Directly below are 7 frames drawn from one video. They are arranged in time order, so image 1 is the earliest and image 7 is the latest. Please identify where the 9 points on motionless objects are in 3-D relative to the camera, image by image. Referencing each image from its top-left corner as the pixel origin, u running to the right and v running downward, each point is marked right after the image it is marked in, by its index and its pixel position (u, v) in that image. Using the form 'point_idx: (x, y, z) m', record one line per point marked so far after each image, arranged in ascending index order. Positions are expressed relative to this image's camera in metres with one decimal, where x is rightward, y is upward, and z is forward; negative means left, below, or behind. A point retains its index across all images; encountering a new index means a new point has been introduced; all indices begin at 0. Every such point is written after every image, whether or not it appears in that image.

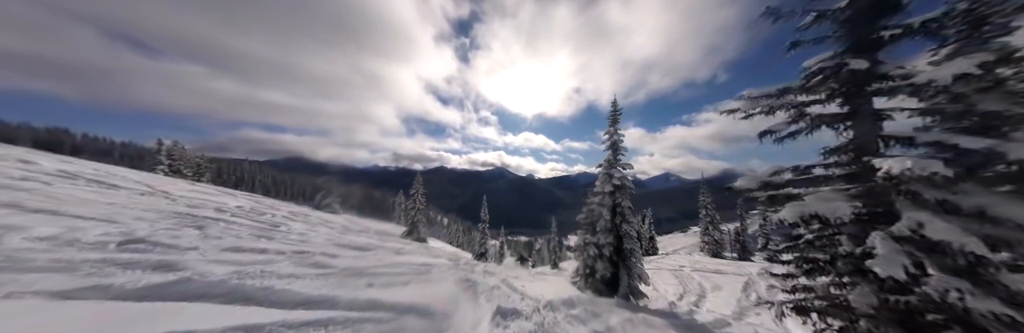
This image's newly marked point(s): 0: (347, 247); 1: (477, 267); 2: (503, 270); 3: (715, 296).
0: (-12.7, -6.1, +16.5) m
1: (-2.9, -7.8, +16.8) m
2: (-0.8, -9.2, +19.3) m
3: (+18.5, -11.9, +19.9) m
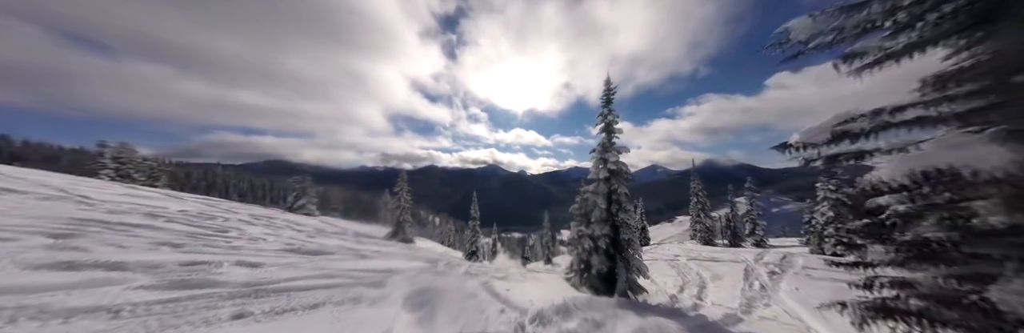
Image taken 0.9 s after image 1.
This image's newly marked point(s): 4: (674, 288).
0: (-13.6, -5.4, +13.8) m
1: (-3.8, -6.8, +14.6) m
2: (-1.8, -8.2, +17.2) m
3: (+17.5, -10.3, +18.6) m
4: (+14.6, -10.9, +19.6) m
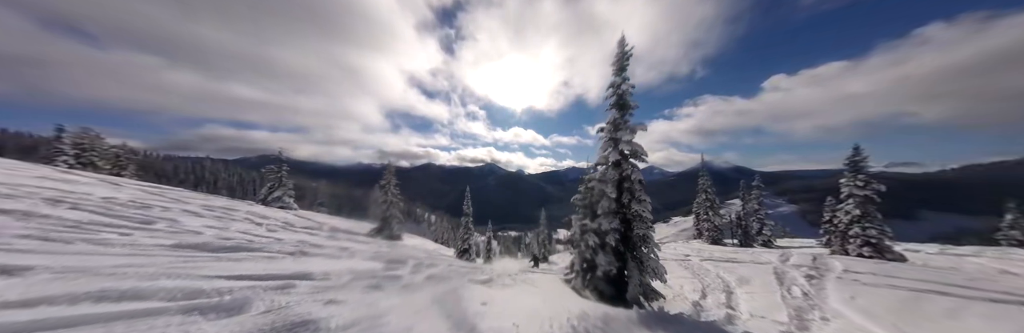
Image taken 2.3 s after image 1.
0: (-14.4, -3.9, +10.4) m
1: (-4.6, -5.4, +11.3) m
2: (-2.6, -6.8, +13.8) m
3: (+16.7, -9.1, +15.5) m
4: (+13.8, -9.6, +16.4) m
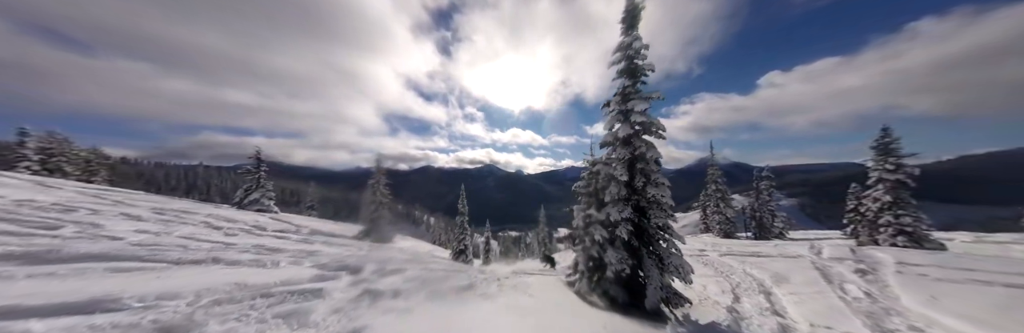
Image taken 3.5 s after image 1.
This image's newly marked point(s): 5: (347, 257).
0: (-15.0, -3.1, +7.5) m
1: (-5.2, -4.3, +8.4) m
2: (-3.2, -5.6, +11.0) m
3: (+16.2, -7.4, +12.6) m
4: (+13.3, -8.0, +13.6) m
5: (-11.4, -6.3, +15.0) m
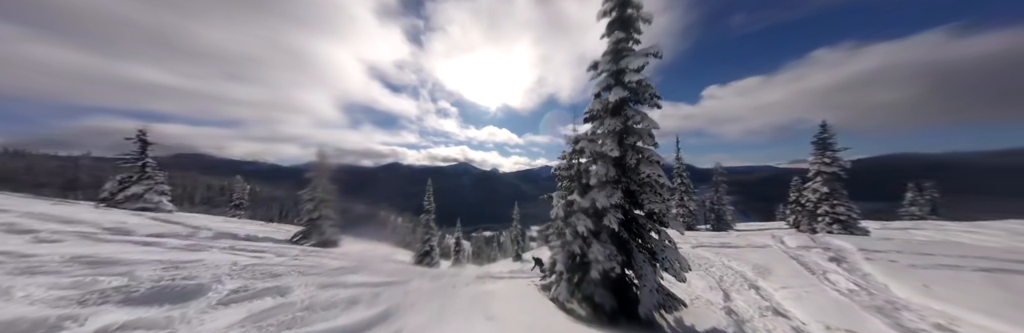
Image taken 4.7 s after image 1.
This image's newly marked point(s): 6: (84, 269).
0: (-16.0, -1.7, +2.4) m
1: (-6.4, -3.0, +4.5) m
2: (-4.8, -4.4, +7.3) m
3: (+14.2, -6.4, +11.5) m
4: (+11.2, -7.0, +12.0) m
5: (-13.4, -4.9, +10.3) m
6: (-17.0, -4.1, +8.8) m
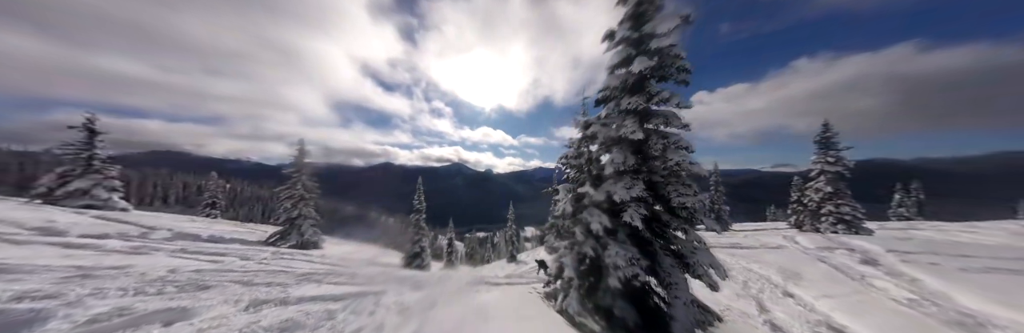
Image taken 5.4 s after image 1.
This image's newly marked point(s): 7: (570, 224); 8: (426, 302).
0: (-15.8, -0.9, +0.1) m
1: (-6.2, -2.3, +2.5) m
2: (-4.7, -3.7, +5.3) m
3: (+14.2, -5.9, +10.0) m
4: (+11.1, -6.5, +10.4) m
5: (-13.4, -4.2, +8.1) m
6: (-16.9, -3.3, +6.4) m
7: (+2.7, -2.7, +10.1) m
8: (-3.6, -5.0, +8.1) m
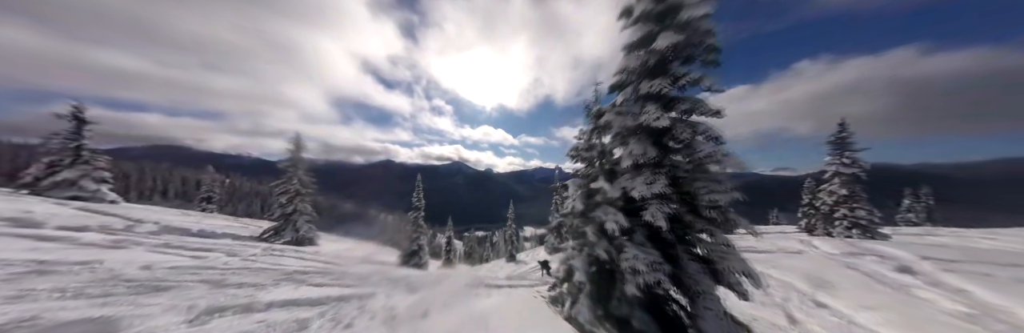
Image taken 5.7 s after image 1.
0: (-15.6, -0.3, -0.8) m
1: (-6.1, -1.9, +1.6) m
2: (-4.5, -3.3, +4.4) m
3: (+14.3, -5.8, +9.0) m
4: (+11.2, -6.3, +9.5) m
5: (-13.3, -3.6, +7.2) m
6: (-16.8, -2.7, +5.5) m
7: (+2.9, -2.4, +9.1) m
8: (-3.5, -4.6, +7.2) m
